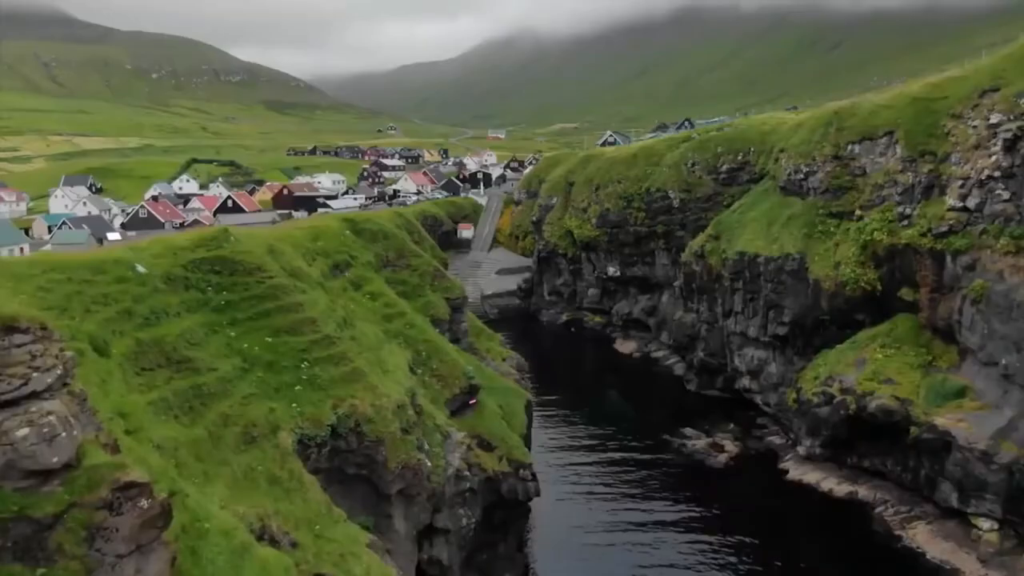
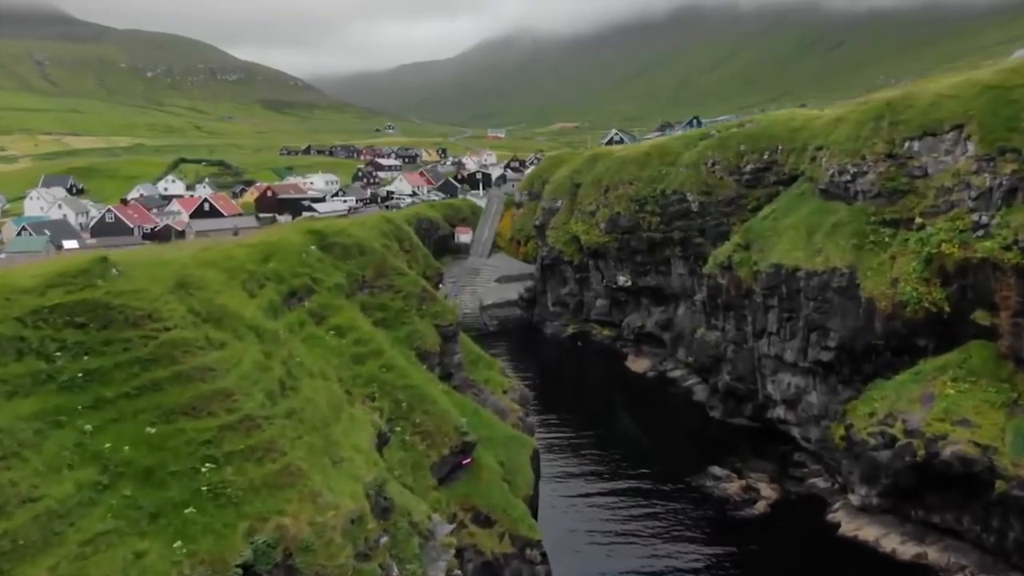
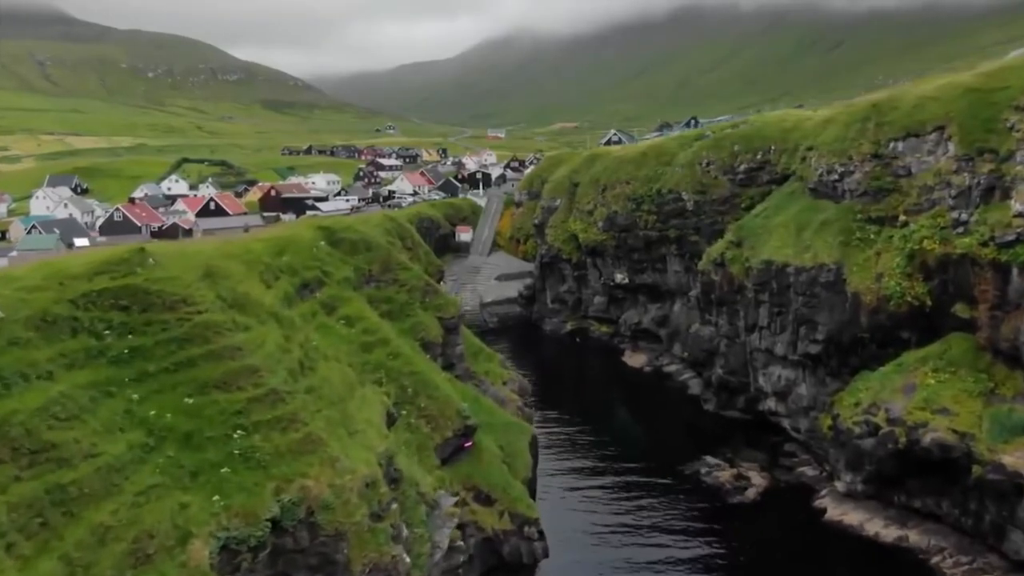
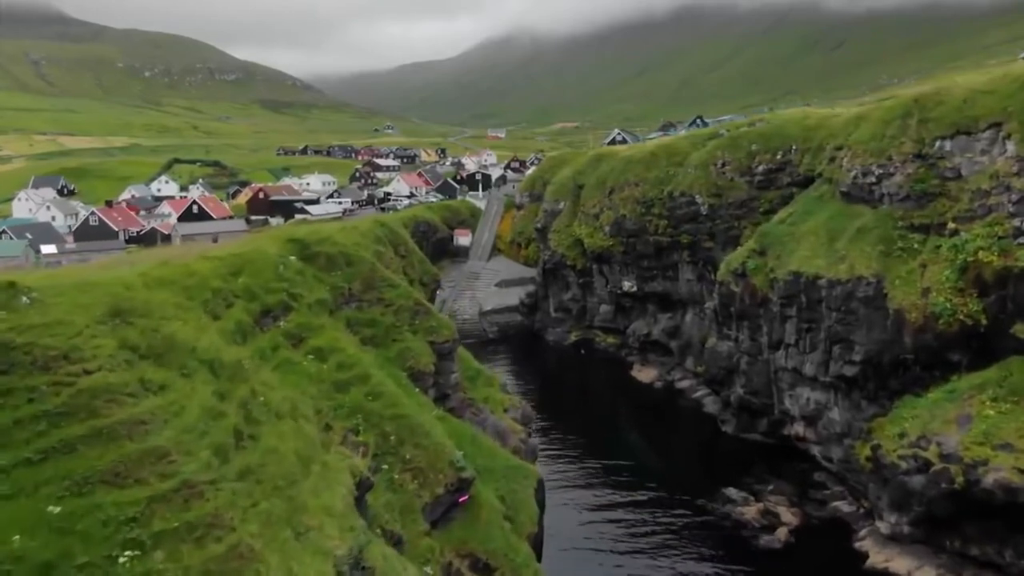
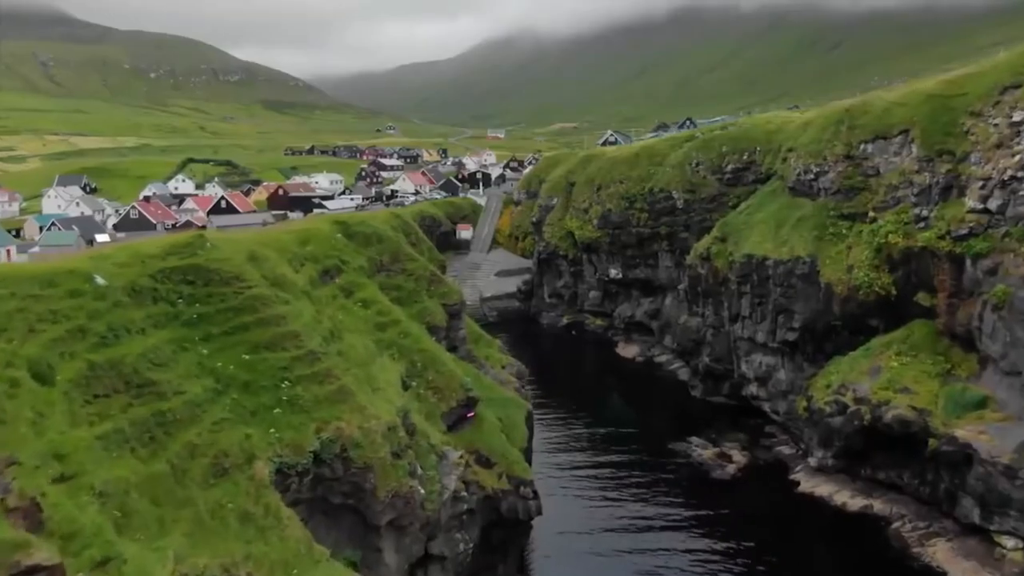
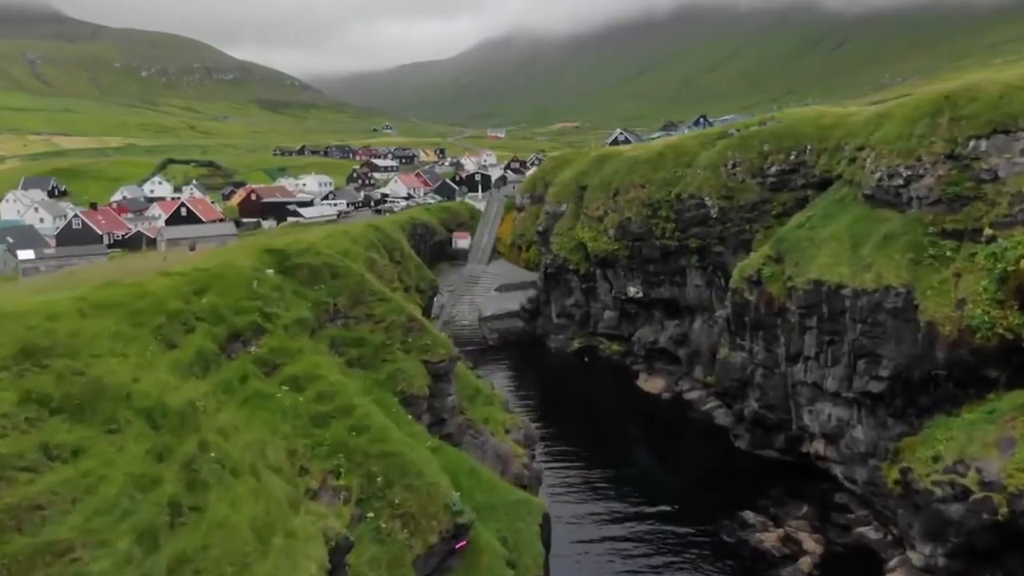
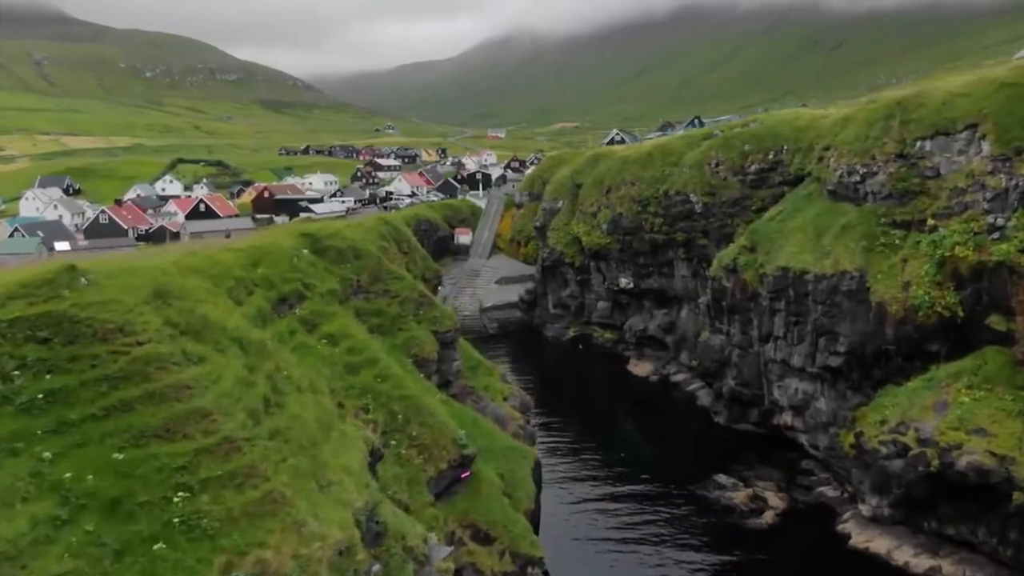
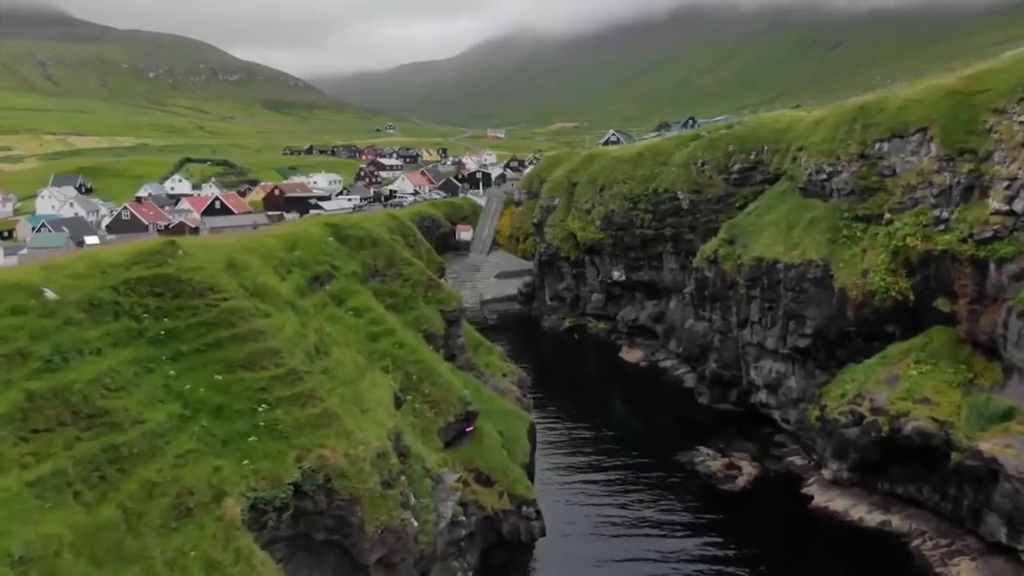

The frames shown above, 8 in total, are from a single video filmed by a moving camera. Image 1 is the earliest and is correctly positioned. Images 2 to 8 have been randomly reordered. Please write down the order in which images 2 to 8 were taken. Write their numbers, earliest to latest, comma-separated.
5, 8, 3, 2, 7, 4, 6
